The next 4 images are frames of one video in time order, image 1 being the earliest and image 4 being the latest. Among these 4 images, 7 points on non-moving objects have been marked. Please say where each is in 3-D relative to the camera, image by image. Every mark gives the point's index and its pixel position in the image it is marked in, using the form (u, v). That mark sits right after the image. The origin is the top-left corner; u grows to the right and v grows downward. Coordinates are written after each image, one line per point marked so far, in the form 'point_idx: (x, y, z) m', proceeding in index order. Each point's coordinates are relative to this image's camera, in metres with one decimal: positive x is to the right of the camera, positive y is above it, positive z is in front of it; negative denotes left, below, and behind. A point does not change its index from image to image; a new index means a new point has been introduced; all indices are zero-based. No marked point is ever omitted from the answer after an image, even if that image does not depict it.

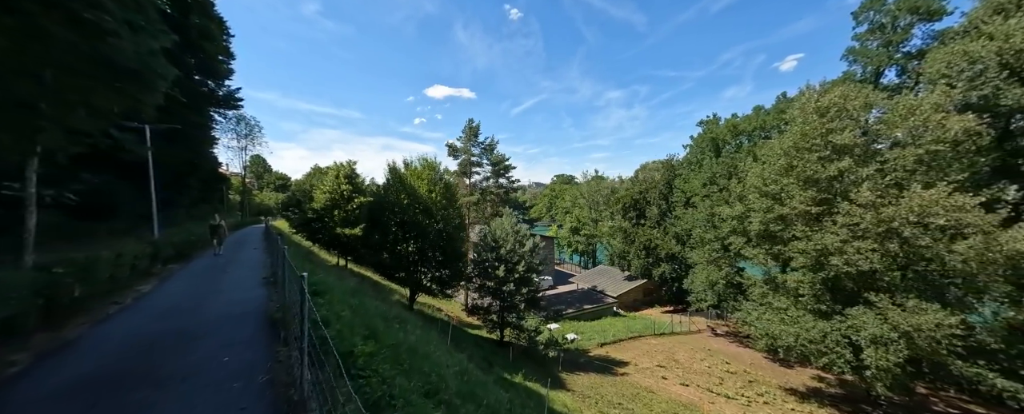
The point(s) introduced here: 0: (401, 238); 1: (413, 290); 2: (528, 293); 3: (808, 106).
0: (-5.9, -1.7, +18.8) m
1: (-5.3, -4.5, +18.5) m
2: (+1.0, -4.7, +18.8) m
3: (+13.8, +4.8, +16.1) m
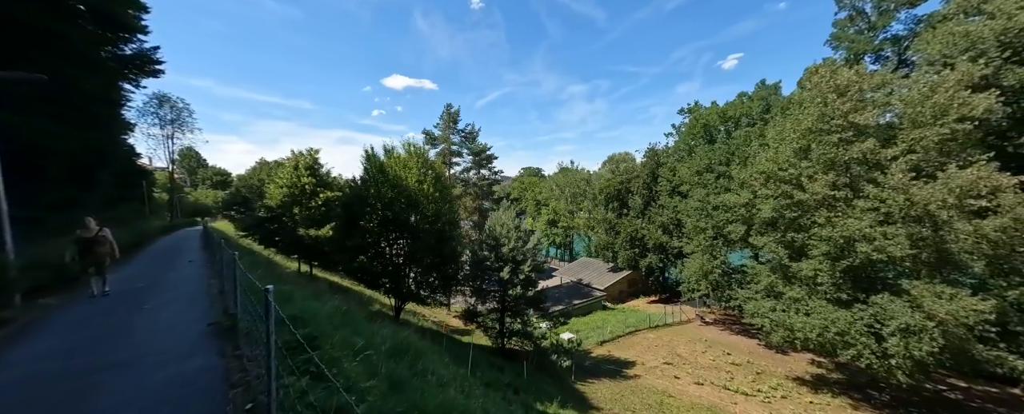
0: (-5.9, -1.5, +16.2) m
1: (-5.2, -4.3, +16.0) m
2: (+1.1, -4.3, +16.9) m
3: (+13.8, +5.5, +15.3) m
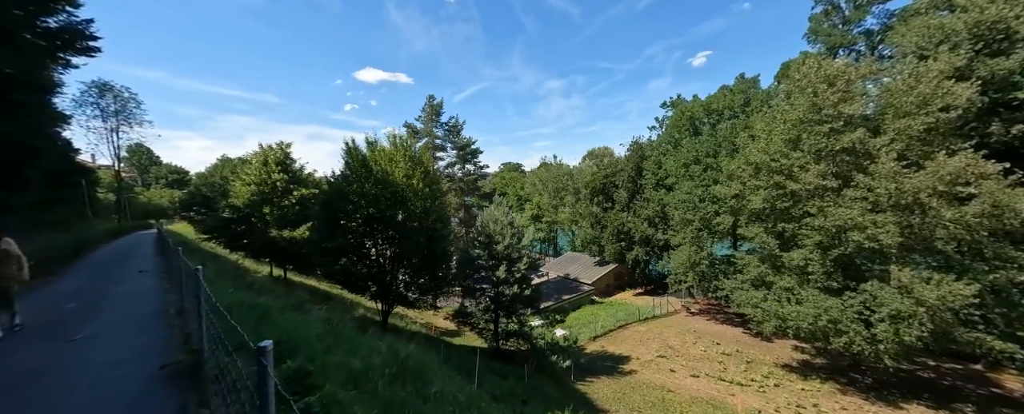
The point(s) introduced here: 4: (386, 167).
0: (-6.2, -1.4, +15.2) m
1: (-5.4, -4.2, +15.1) m
2: (+0.8, -4.1, +16.4) m
3: (+13.4, +5.9, +15.4) m
4: (-5.6, +1.8, +15.8) m
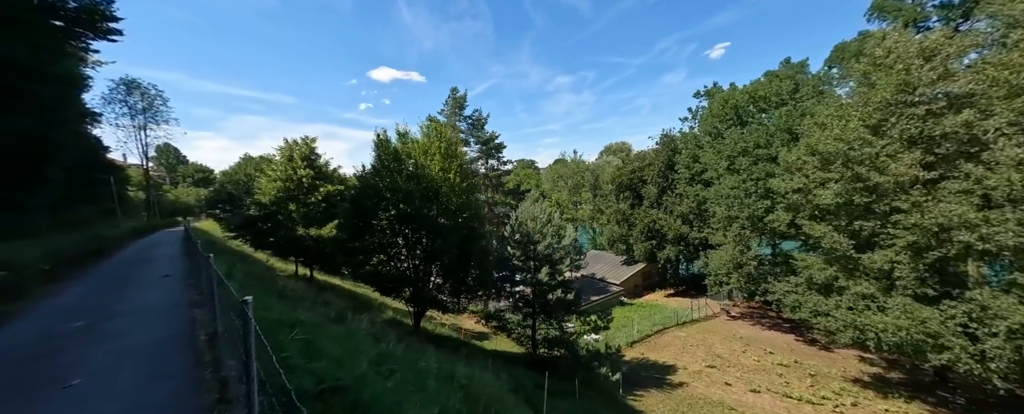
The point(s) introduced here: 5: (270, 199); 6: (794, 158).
0: (-4.5, -1.3, +13.9) m
1: (-3.7, -4.0, +13.8) m
2: (+2.5, -3.9, +14.9) m
3: (+15.1, +6.1, +13.4) m
4: (-3.9, +1.9, +14.5) m
5: (-12.7, +0.4, +18.1) m
6: (+14.3, +2.5, +17.6) m
